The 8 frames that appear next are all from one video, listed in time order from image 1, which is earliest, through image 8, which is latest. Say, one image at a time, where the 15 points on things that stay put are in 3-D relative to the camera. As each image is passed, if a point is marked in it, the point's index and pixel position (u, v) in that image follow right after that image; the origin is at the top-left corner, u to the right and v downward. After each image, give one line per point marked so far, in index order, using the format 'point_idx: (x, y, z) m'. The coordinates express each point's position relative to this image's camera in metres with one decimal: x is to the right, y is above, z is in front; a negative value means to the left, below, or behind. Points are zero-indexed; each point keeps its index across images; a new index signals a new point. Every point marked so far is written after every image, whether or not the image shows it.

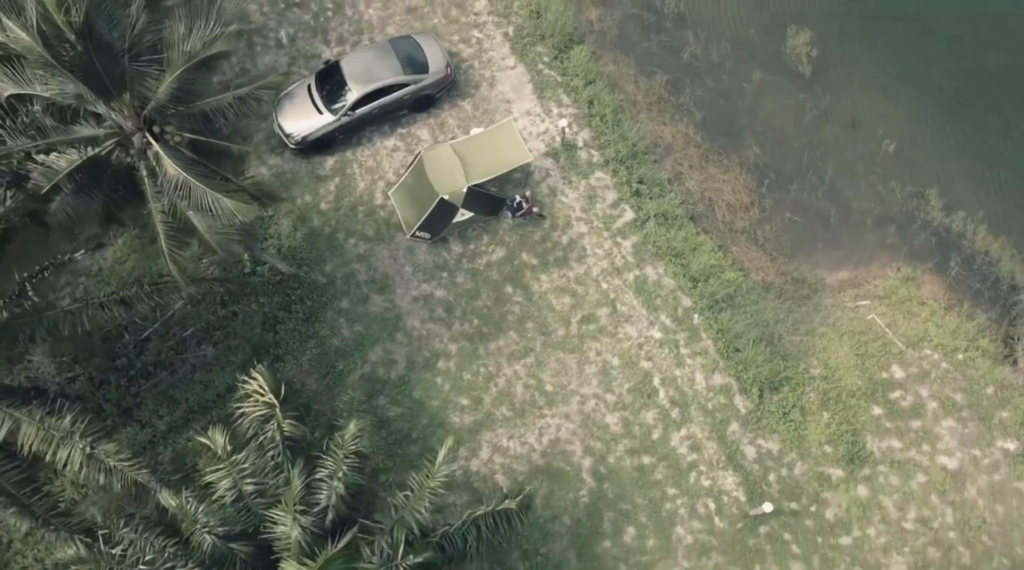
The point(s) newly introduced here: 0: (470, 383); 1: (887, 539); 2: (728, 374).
0: (-0.7, -1.5, +13.5) m
1: (+5.5, -3.7, +12.5) m
2: (+3.4, -1.4, +13.6) m
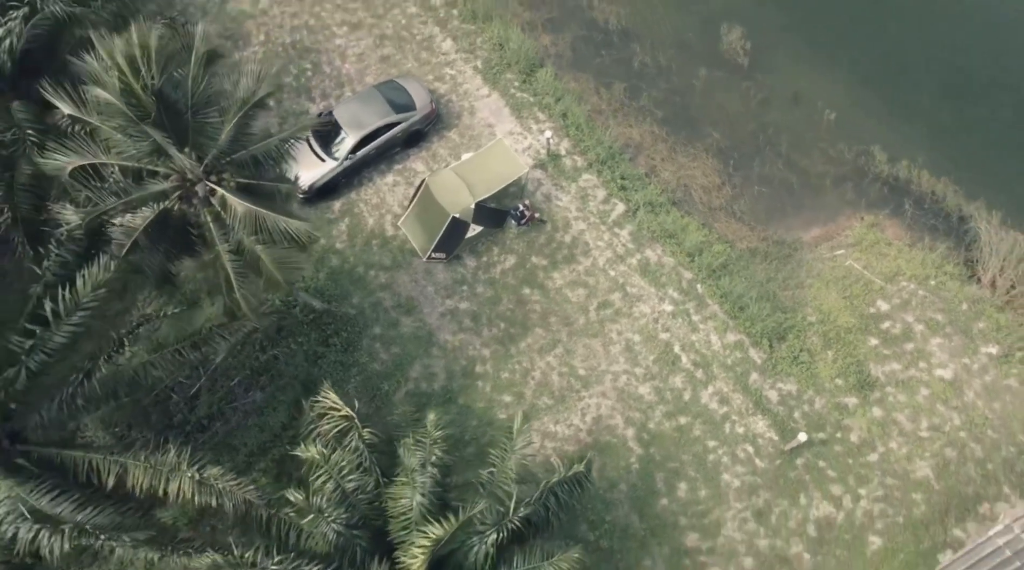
0: (-0.1, -1.6, +14.5) m
1: (+6.4, -2.6, +13.9) m
2: (+3.9, -0.8, +14.9) m
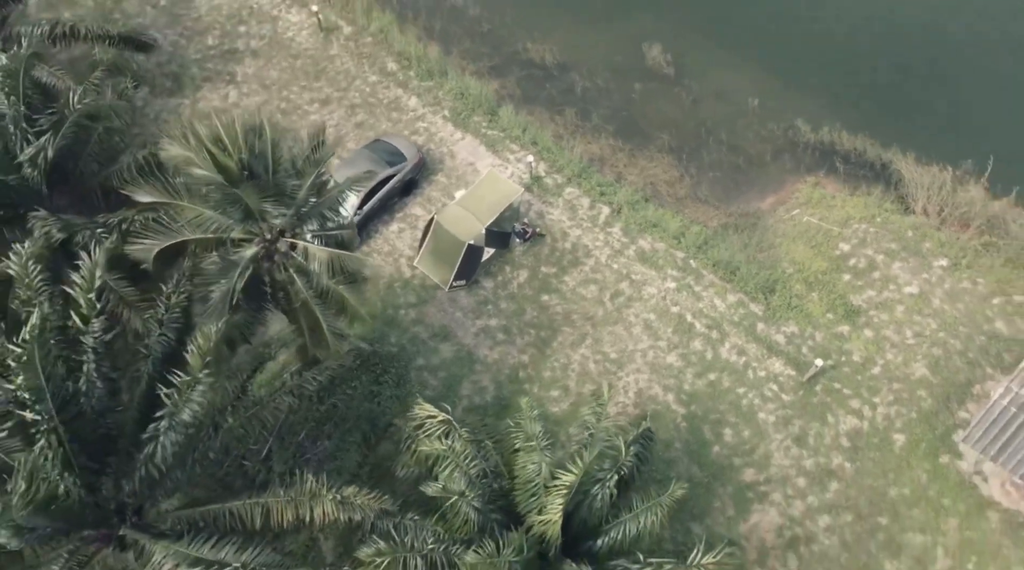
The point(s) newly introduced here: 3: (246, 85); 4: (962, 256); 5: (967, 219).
0: (+0.7, -1.7, +16.0) m
1: (+7.3, -1.3, +16.1) m
2: (+4.4, -0.1, +16.9) m
3: (-6.1, +4.6, +19.7) m
4: (+9.1, +0.6, +17.3) m
5: (+9.4, +1.4, +17.9) m
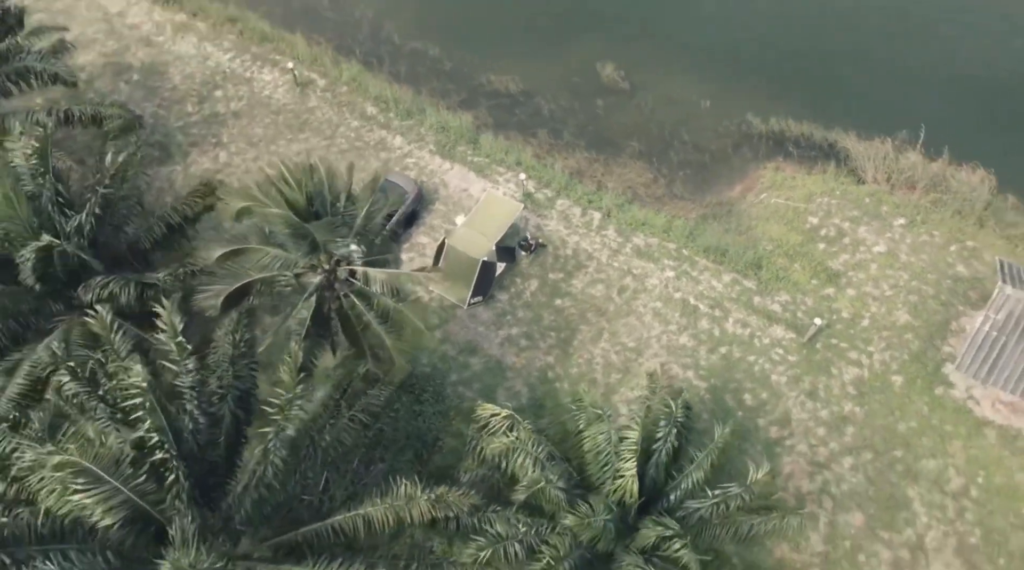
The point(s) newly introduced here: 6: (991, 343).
0: (+1.3, -1.7, +17.1) m
1: (+7.7, -0.4, +17.9) m
2: (+4.6, +0.3, +18.4) m
3: (-6.6, +3.3, +20.4) m
4: (+9.1, +1.6, +19.3) m
5: (+9.3, +2.4, +20.0) m
6: (+9.0, -1.0, +16.0) m
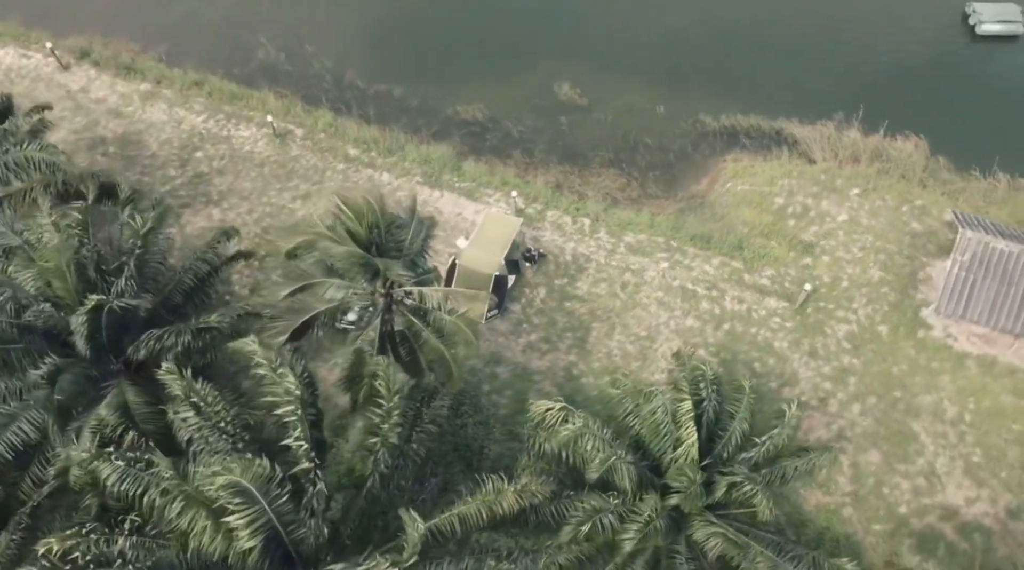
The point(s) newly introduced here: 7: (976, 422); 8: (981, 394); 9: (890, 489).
0: (+1.9, -1.7, +18.2) m
1: (+7.9, +0.4, +19.7) m
2: (+4.7, +0.7, +20.0) m
3: (-7.0, +2.0, +20.9) m
4: (+8.9, +2.6, +21.4) m
5: (+8.8, +3.3, +22.1) m
6: (+9.4, +0.1, +17.9) m
7: (+9.5, -2.8, +17.7) m
8: (+9.8, -2.3, +18.0) m
9: (+7.4, -4.0, +16.9) m
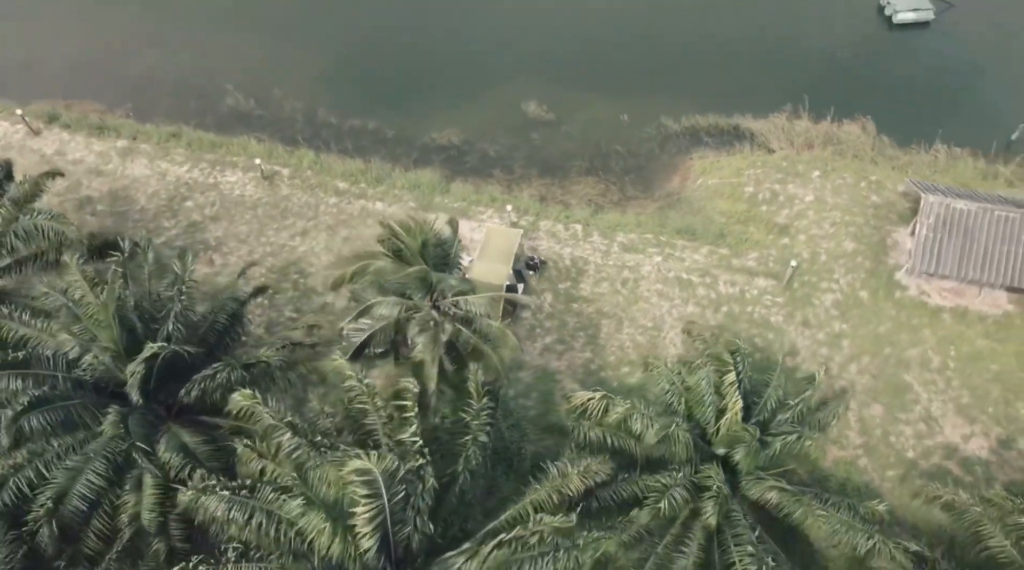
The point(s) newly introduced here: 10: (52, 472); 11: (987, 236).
0: (+2.4, -1.7, +19.3) m
1: (+7.9, +1.1, +21.4) m
2: (+4.7, +1.0, +21.3) m
3: (-7.1, +0.9, +21.2) m
4: (+8.5, +3.3, +23.2) m
5: (+8.3, +4.0, +23.9) m
6: (+9.6, +1.0, +19.7) m
7: (+10.1, -1.8, +19.4) m
8: (+10.2, -1.3, +19.7) m
9: (+8.2, -3.2, +18.4) m
10: (-7.6, -3.1, +14.3) m
11: (+10.7, +1.1, +19.3) m
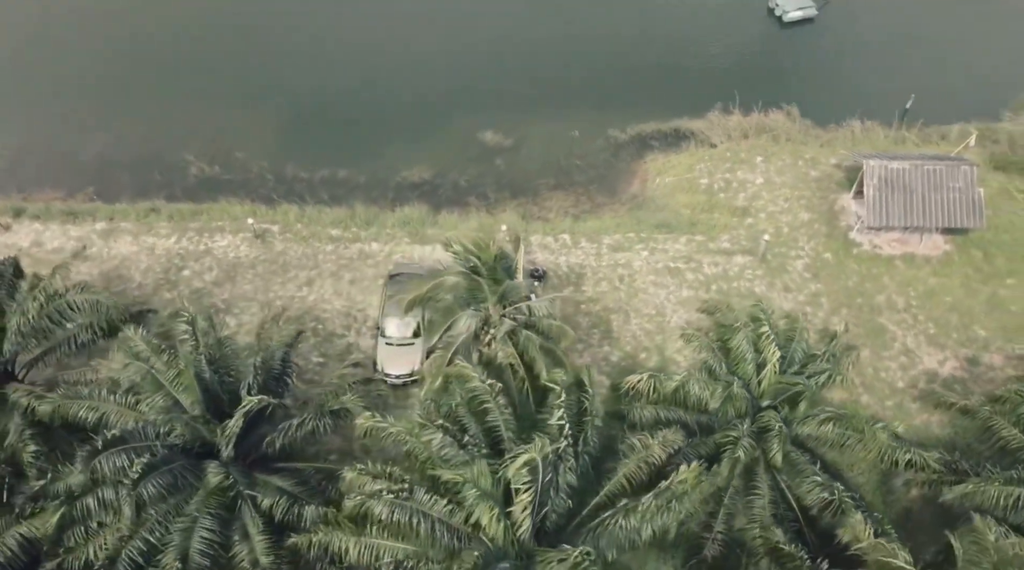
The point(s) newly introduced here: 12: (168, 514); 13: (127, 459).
0: (+3.0, -1.5, +21.0) m
1: (+7.7, +1.9, +24.0) m
2: (+4.5, +1.3, +23.4) m
3: (-7.0, -0.6, +21.6) m
4: (+7.6, +4.1, +25.9) m
5: (+7.2, +4.7, +26.6) m
6: (+9.6, +2.2, +22.6) m
7: (+10.5, -0.5, +22.2) m
8: (+10.5, +0.1, +22.6) m
9: (+9.1, -2.1, +20.9) m
10: (-5.9, -4.2, +14.6) m
11: (+10.6, +2.6, +22.3) m
12: (-5.7, -3.9, +14.7) m
13: (-6.6, -2.9, +14.7) m
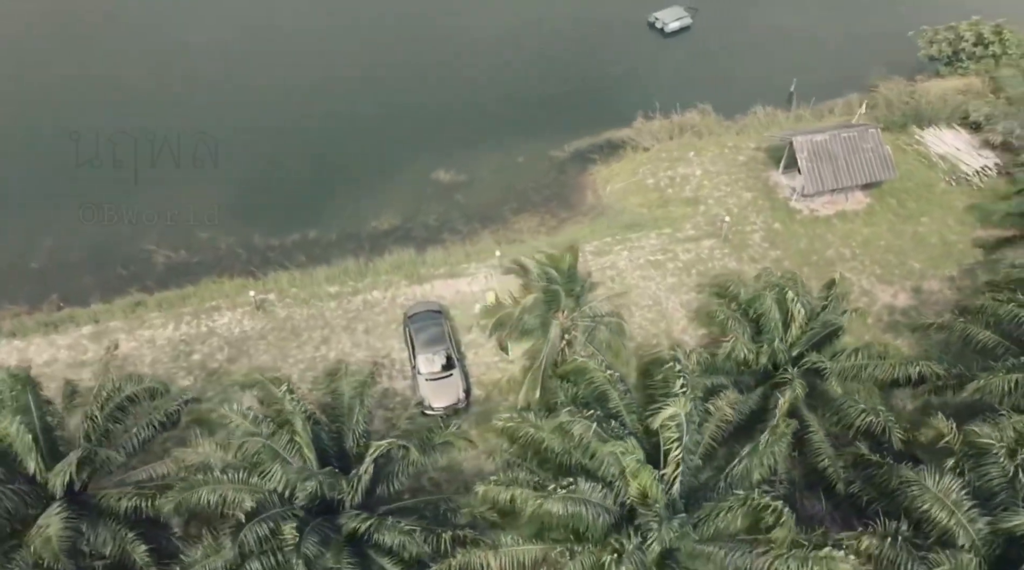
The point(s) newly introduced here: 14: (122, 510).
0: (+3.5, -1.4, +22.9) m
1: (+6.9, +2.7, +26.8) m
2: (+4.0, +1.5, +25.7) m
3: (-6.3, -2.3, +21.7) m
4: (+6.0, +4.7, +28.8) m
5: (+5.4, +5.2, +29.4) m
6: (+8.9, +3.4, +25.8) m
7: (+10.4, +1.0, +25.6) m
8: (+10.3, +1.5, +25.9) m
9: (+9.5, -0.8, +24.0) m
10: (-3.3, -5.3, +14.8) m
11: (+9.9, +4.0, +25.8) m
12: (-3.2, -4.9, +15.0) m
13: (-4.2, -4.2, +14.8) m
14: (-7.2, -4.2, +16.0) m
